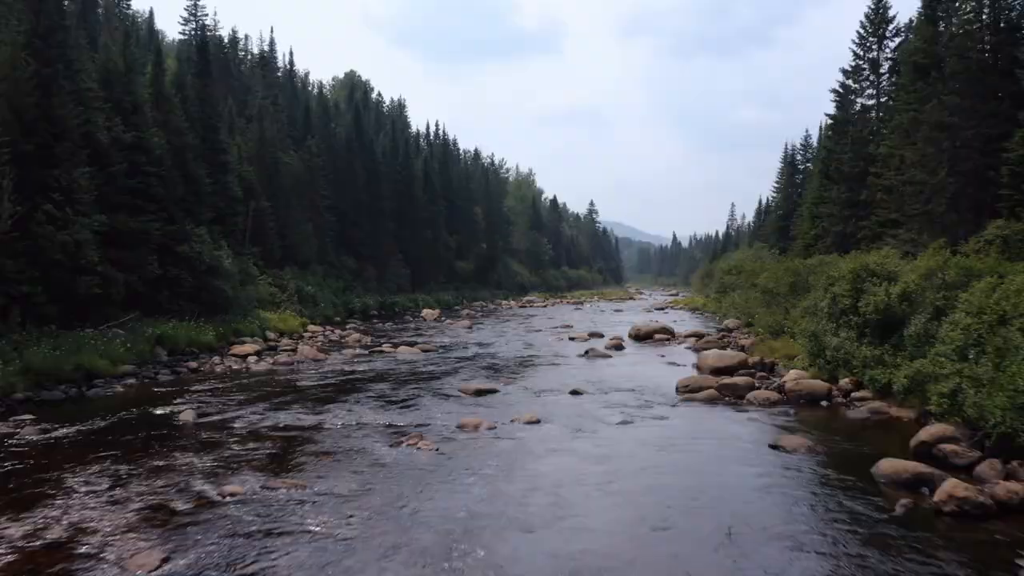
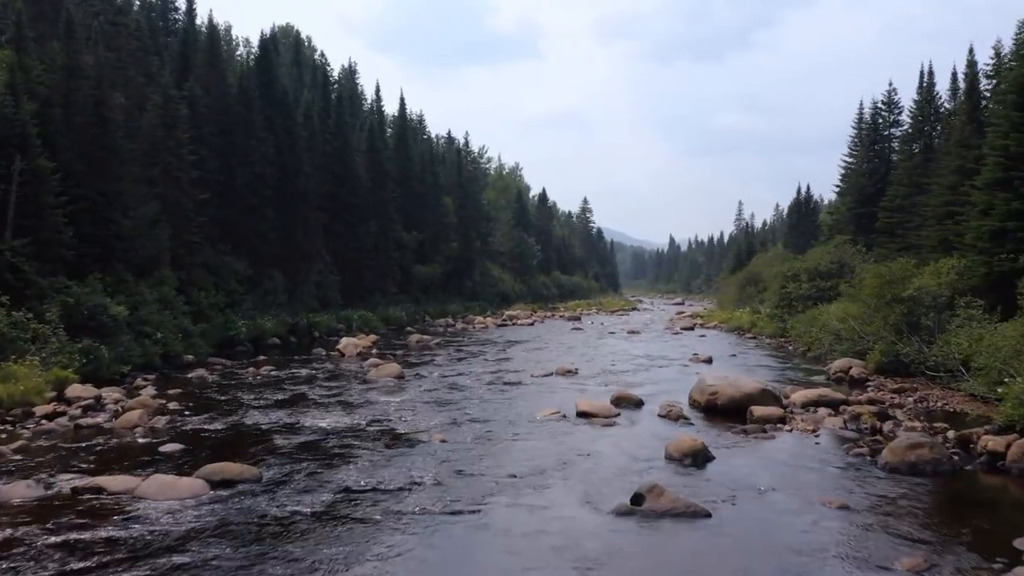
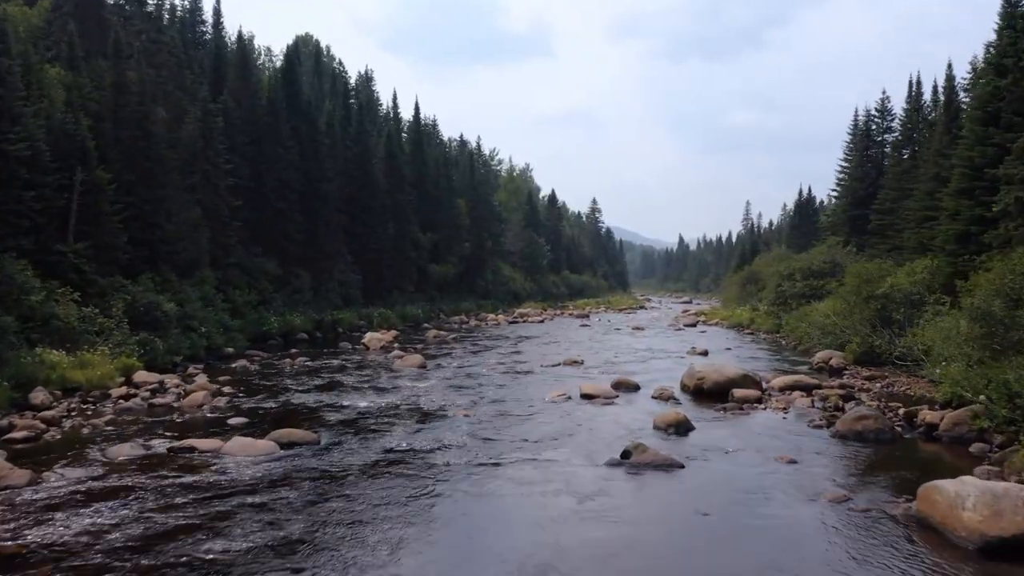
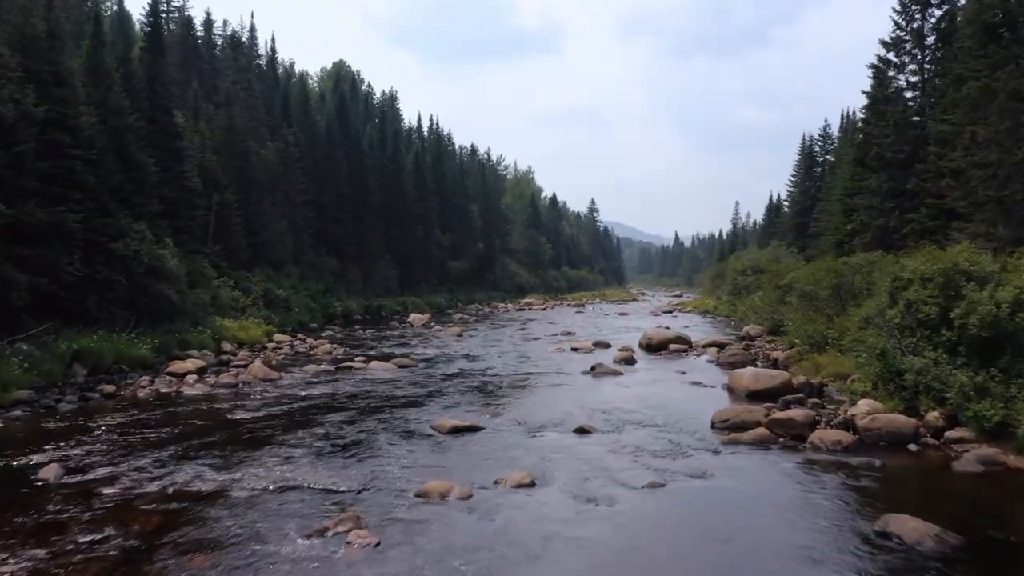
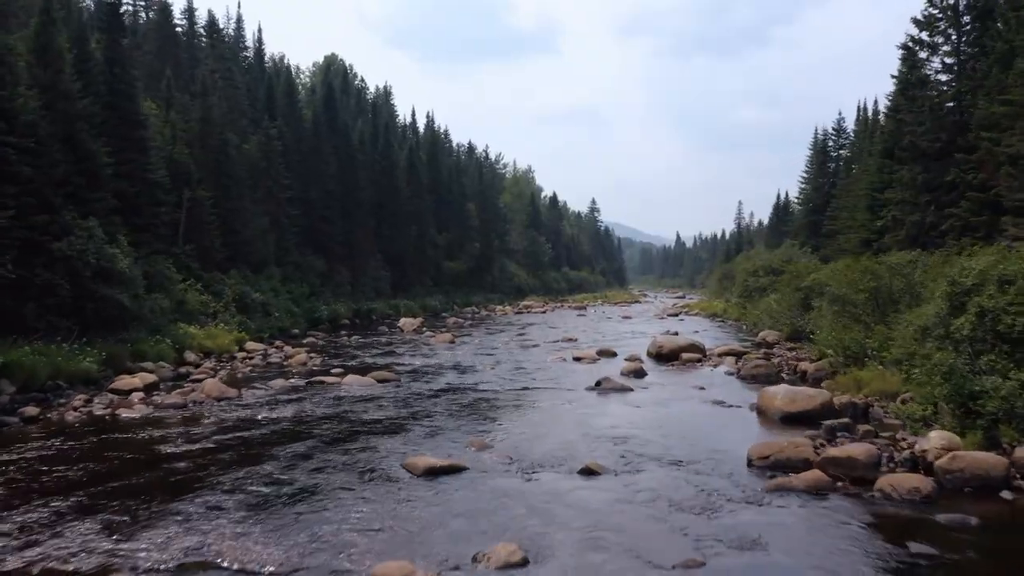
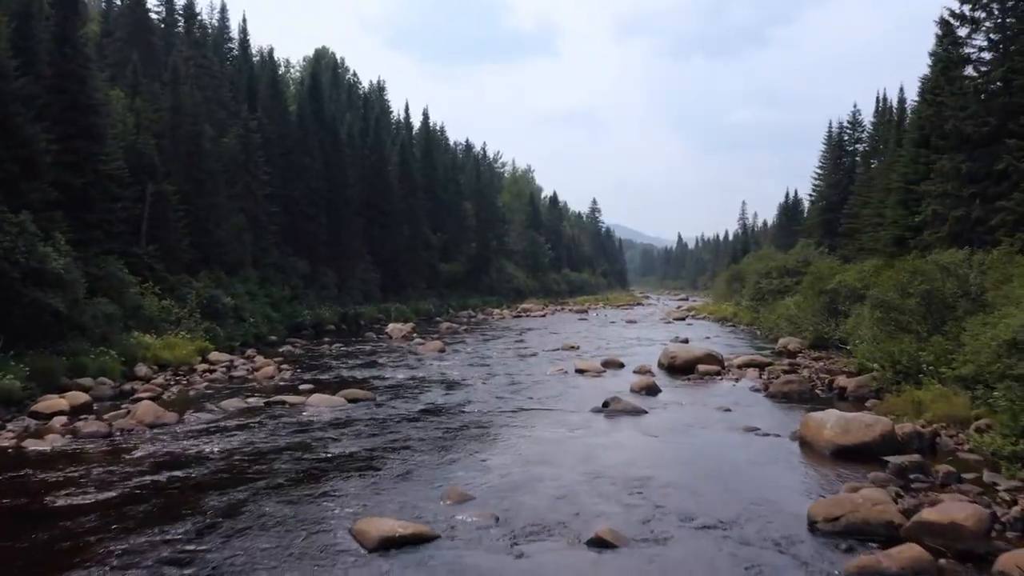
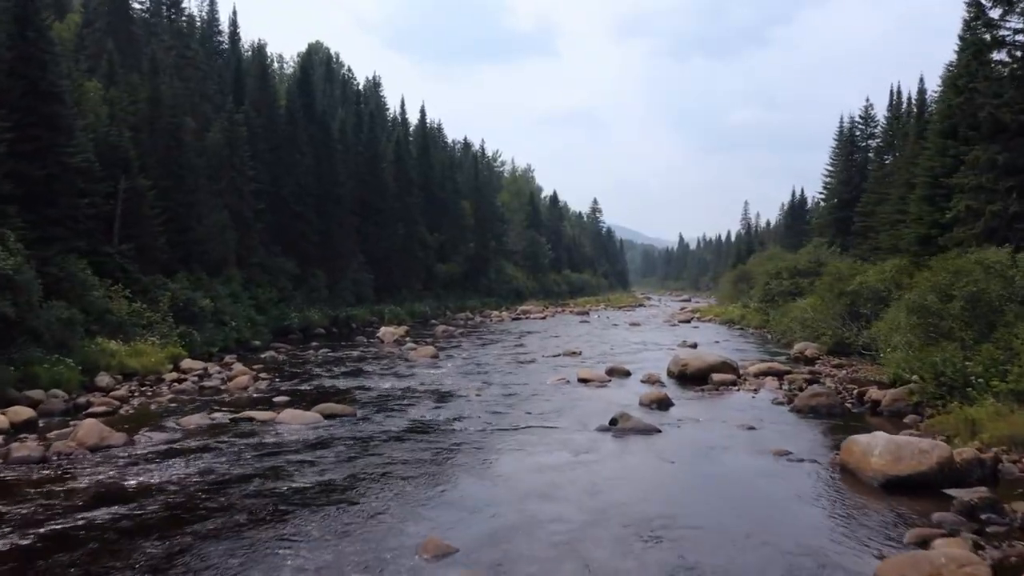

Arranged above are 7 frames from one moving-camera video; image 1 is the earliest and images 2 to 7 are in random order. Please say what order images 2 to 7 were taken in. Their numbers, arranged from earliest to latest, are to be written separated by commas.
4, 5, 6, 7, 3, 2
